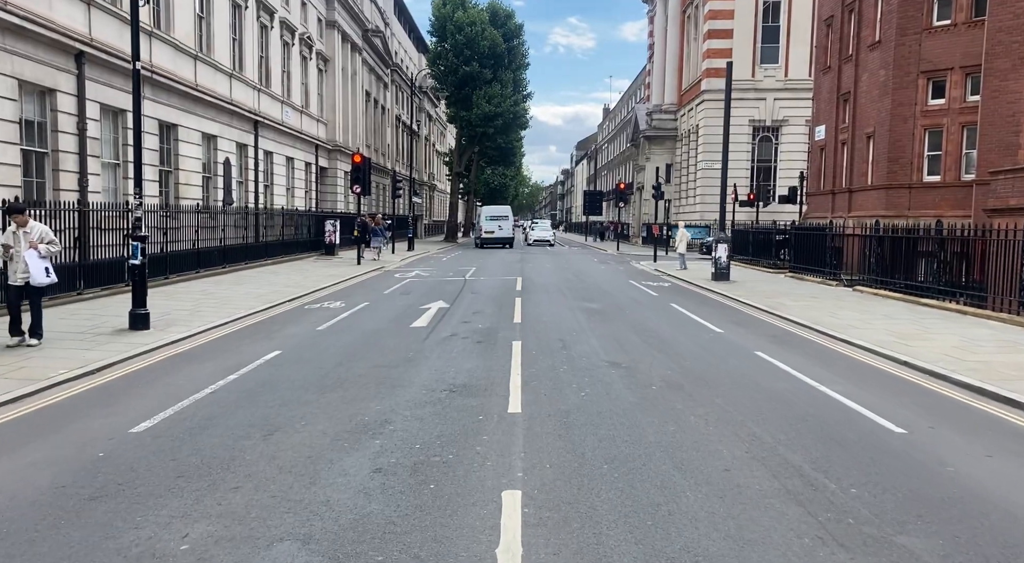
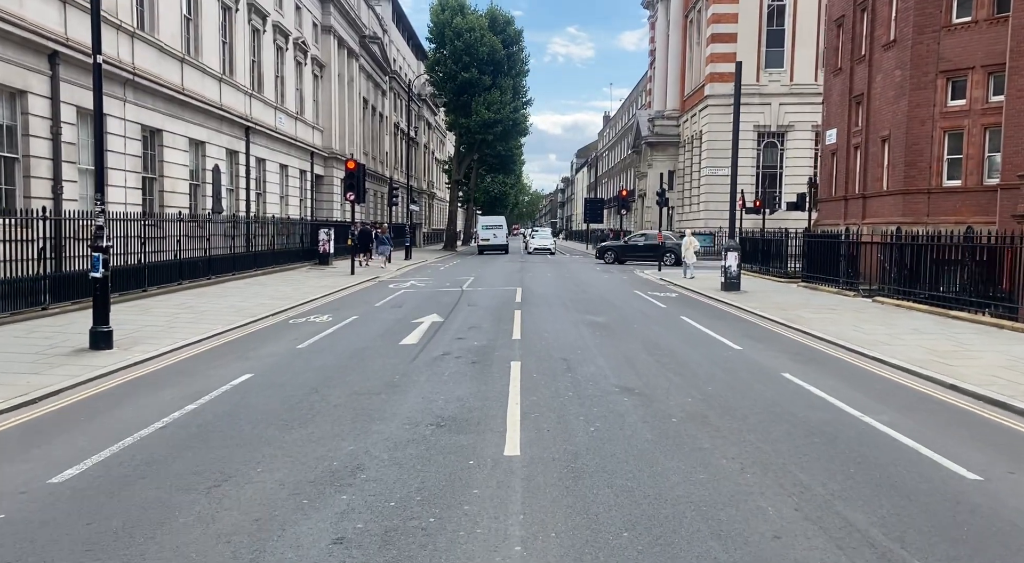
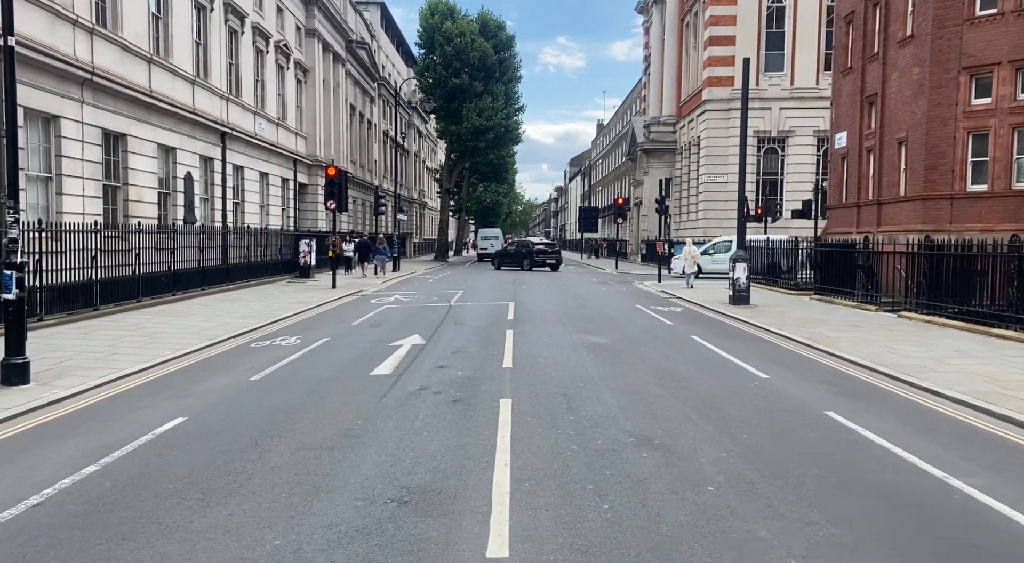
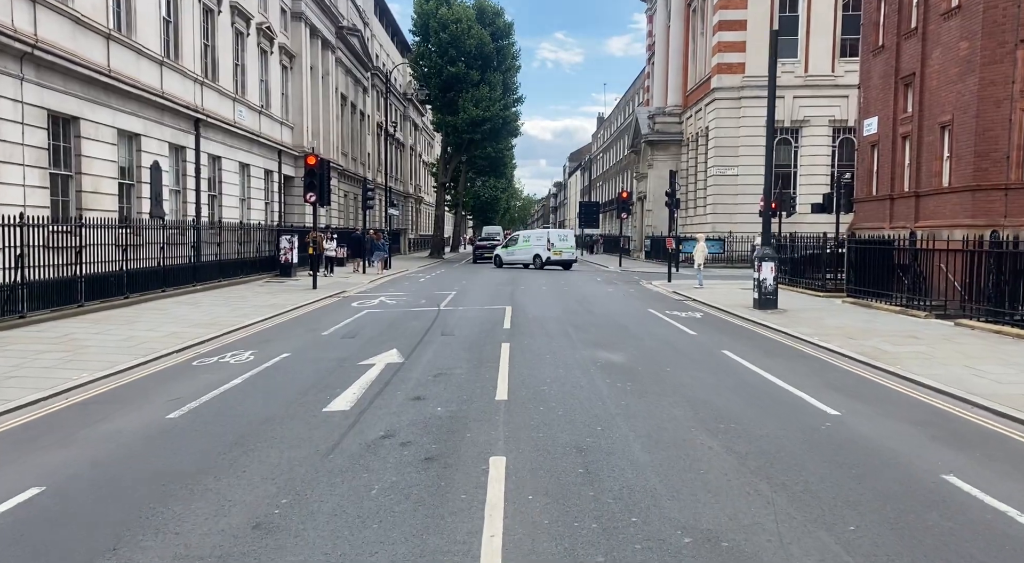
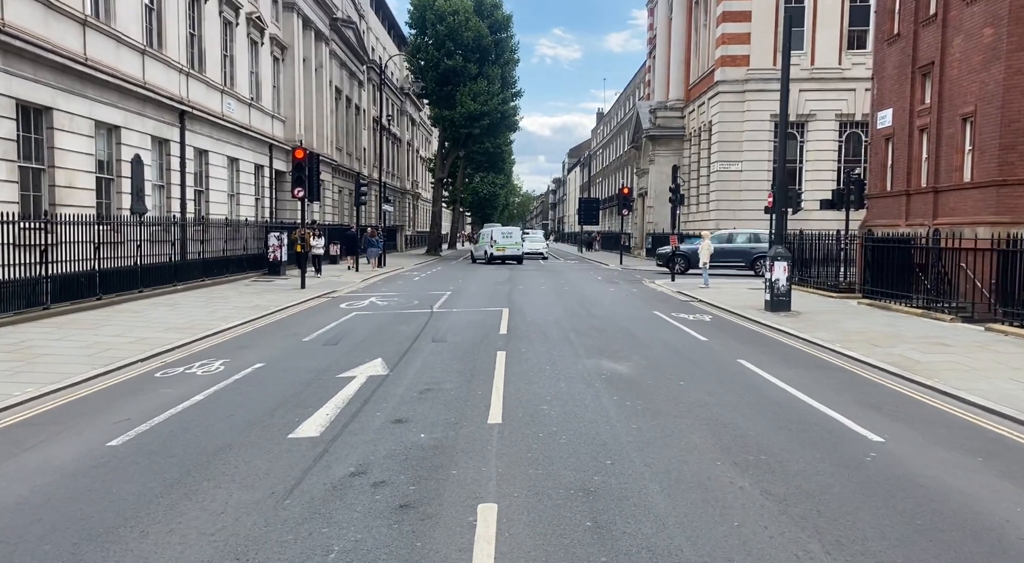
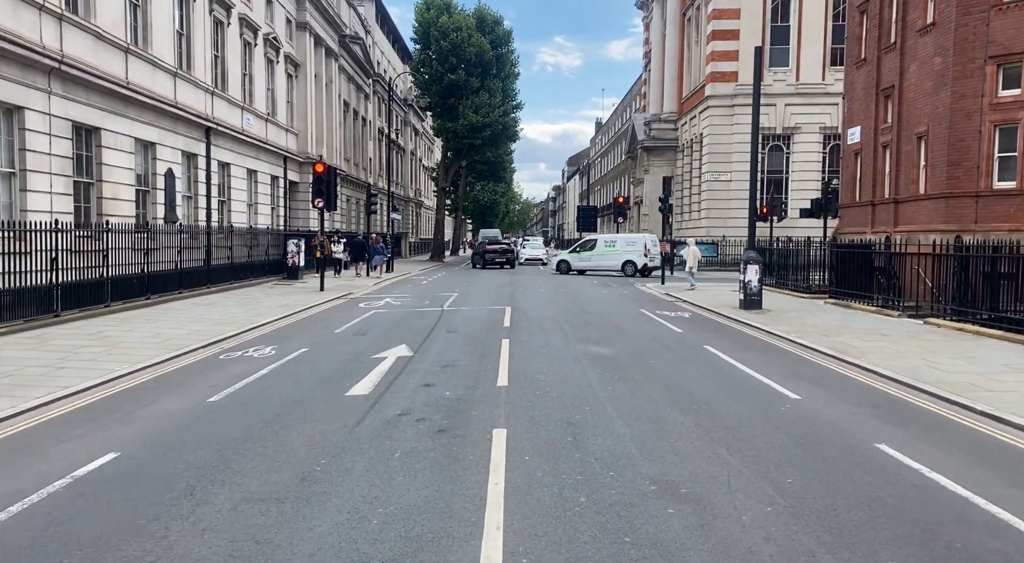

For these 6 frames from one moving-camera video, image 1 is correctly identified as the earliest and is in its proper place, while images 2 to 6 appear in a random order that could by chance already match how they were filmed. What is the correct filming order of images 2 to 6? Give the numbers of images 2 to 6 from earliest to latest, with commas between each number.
2, 3, 6, 4, 5
